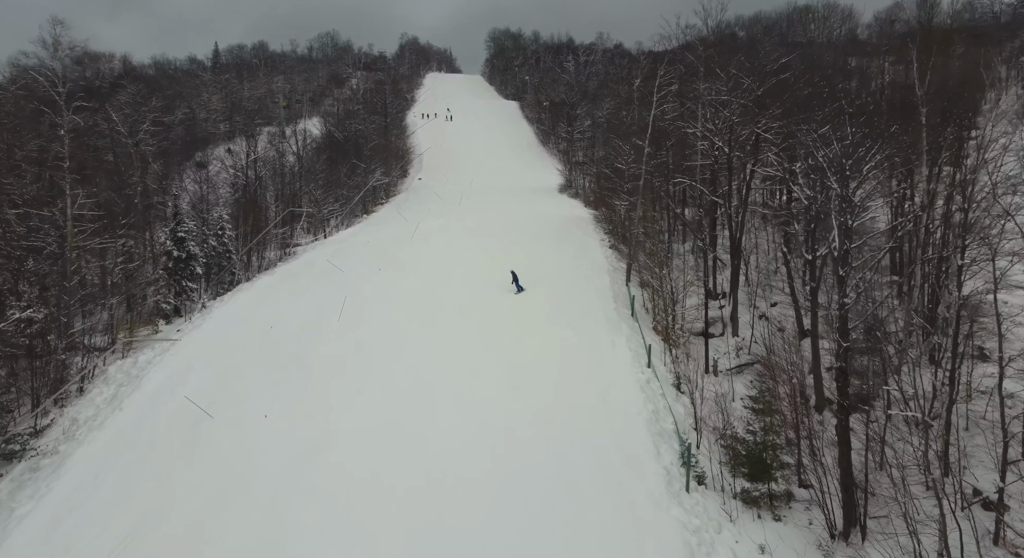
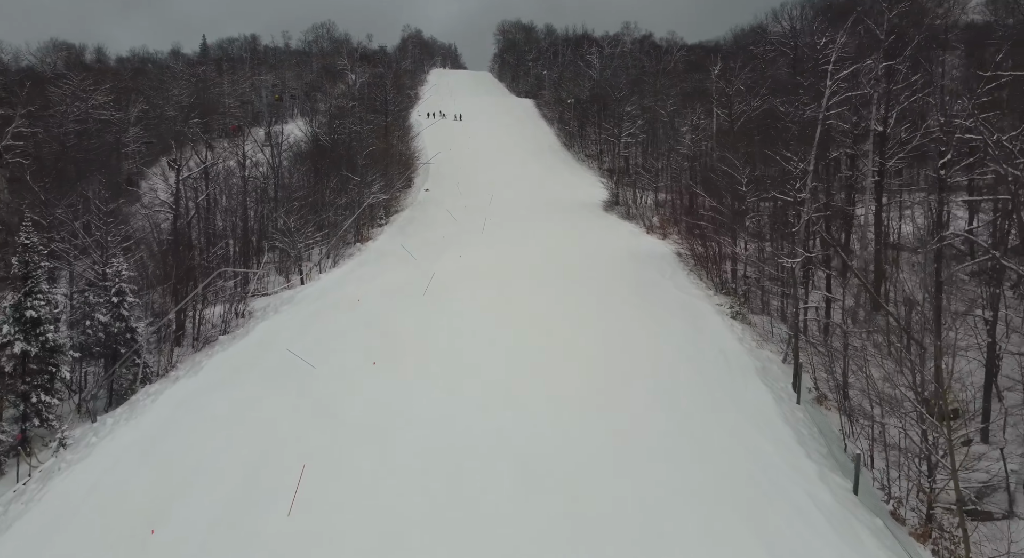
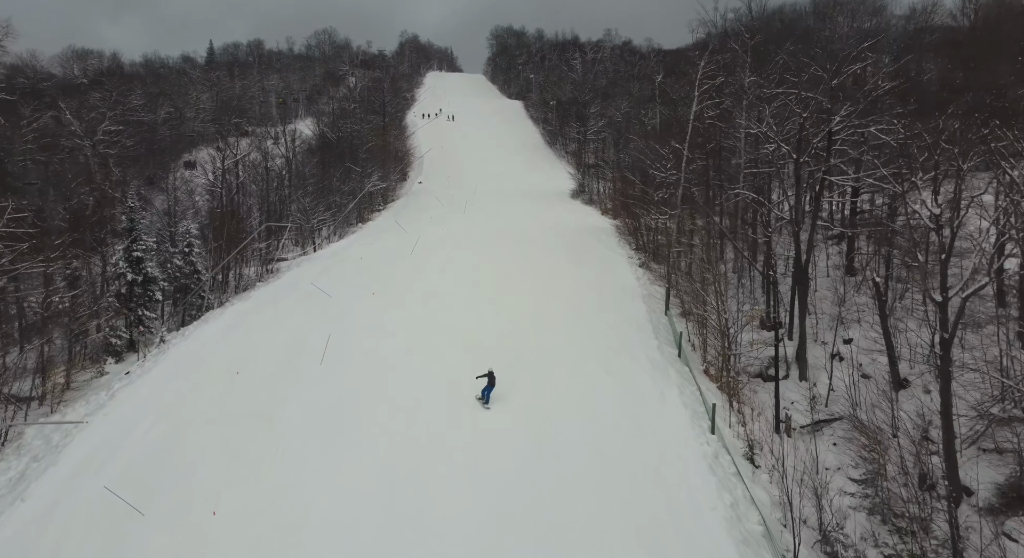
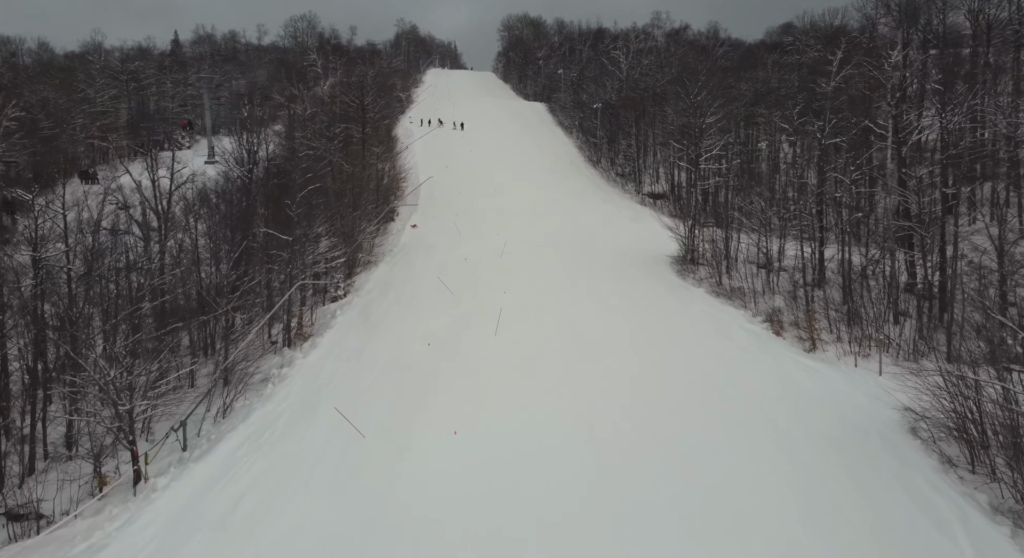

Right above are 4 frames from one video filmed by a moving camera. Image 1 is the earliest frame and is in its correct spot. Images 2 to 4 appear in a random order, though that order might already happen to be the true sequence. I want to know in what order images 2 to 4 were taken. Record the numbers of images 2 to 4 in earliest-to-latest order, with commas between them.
3, 2, 4
